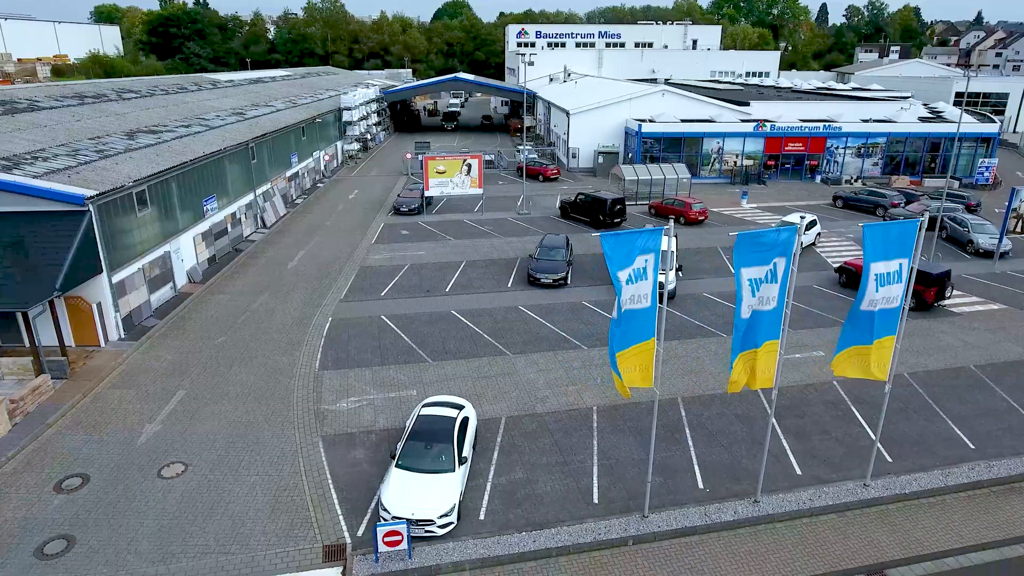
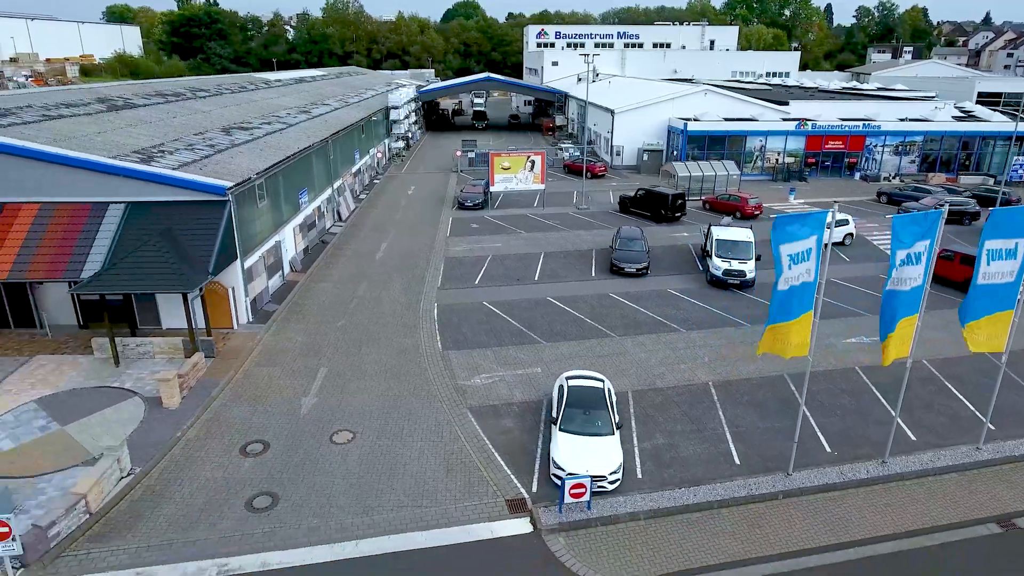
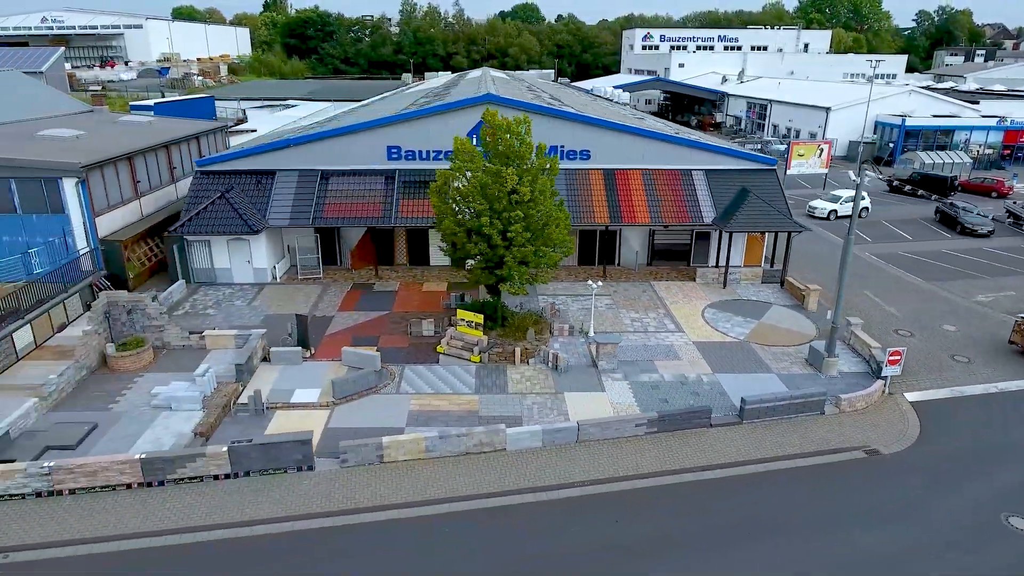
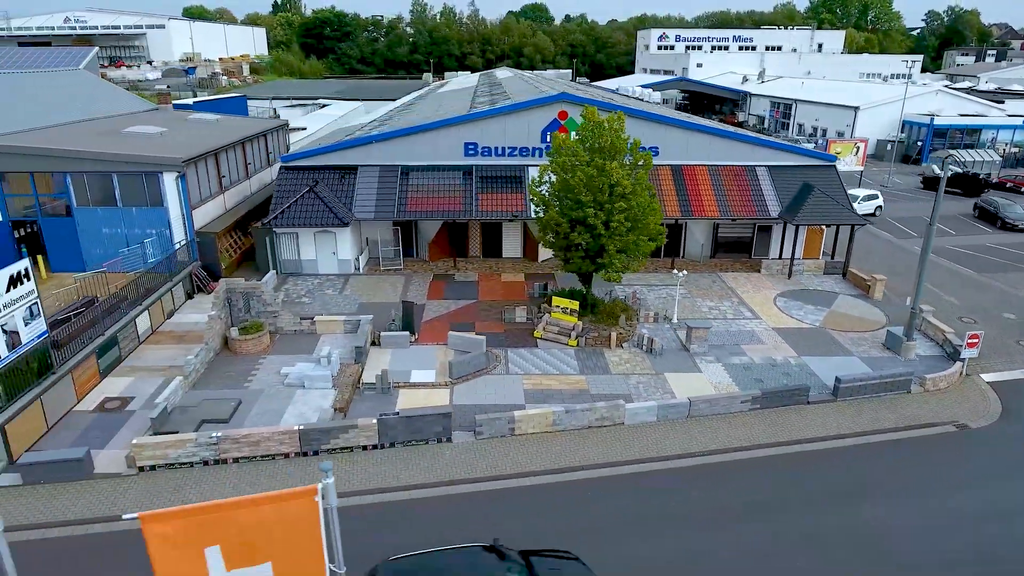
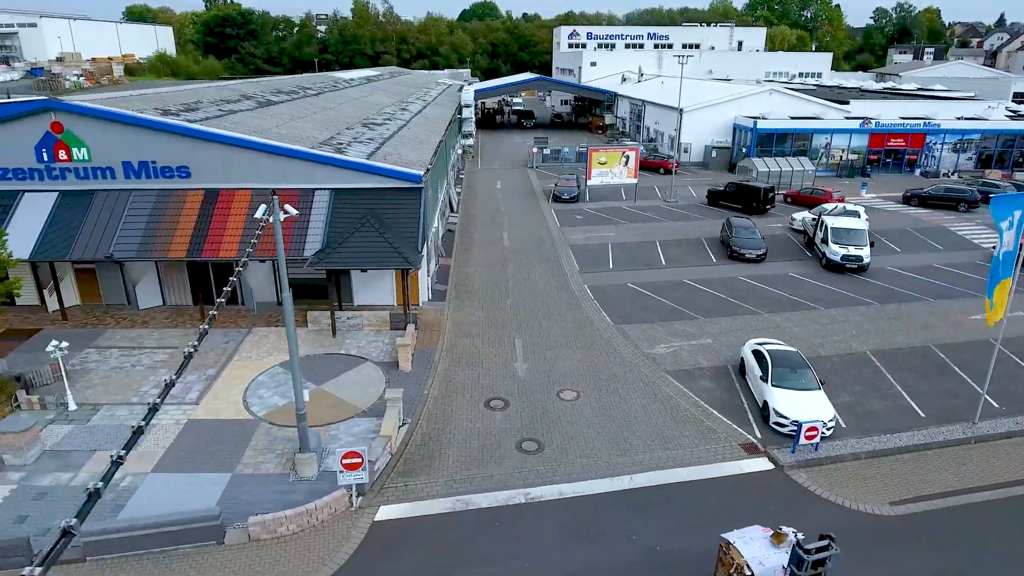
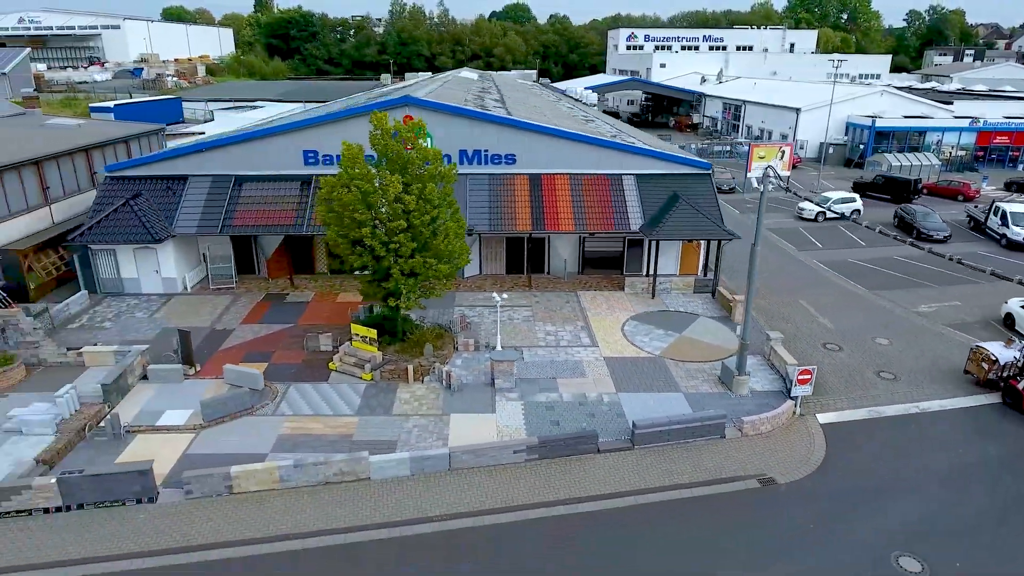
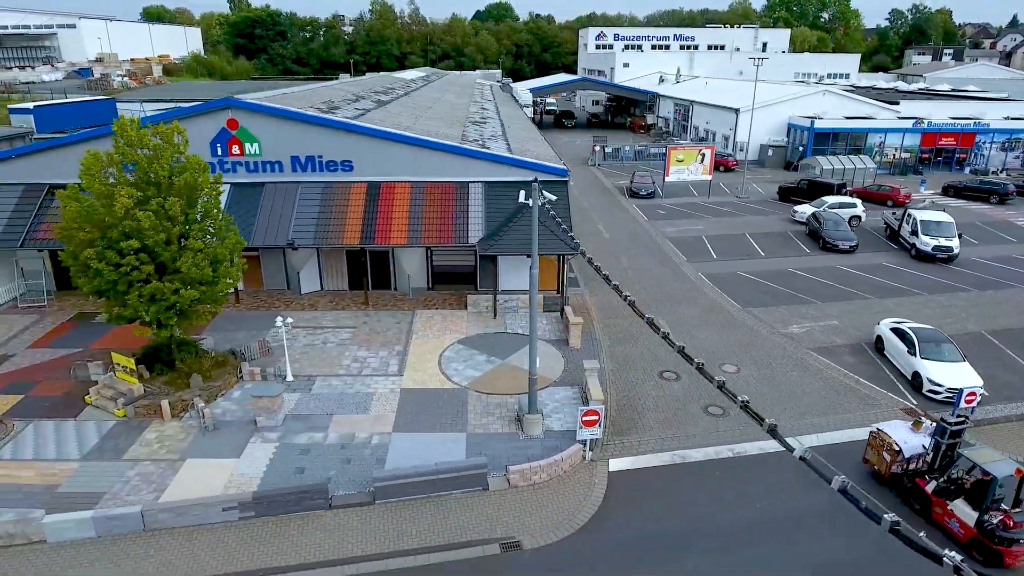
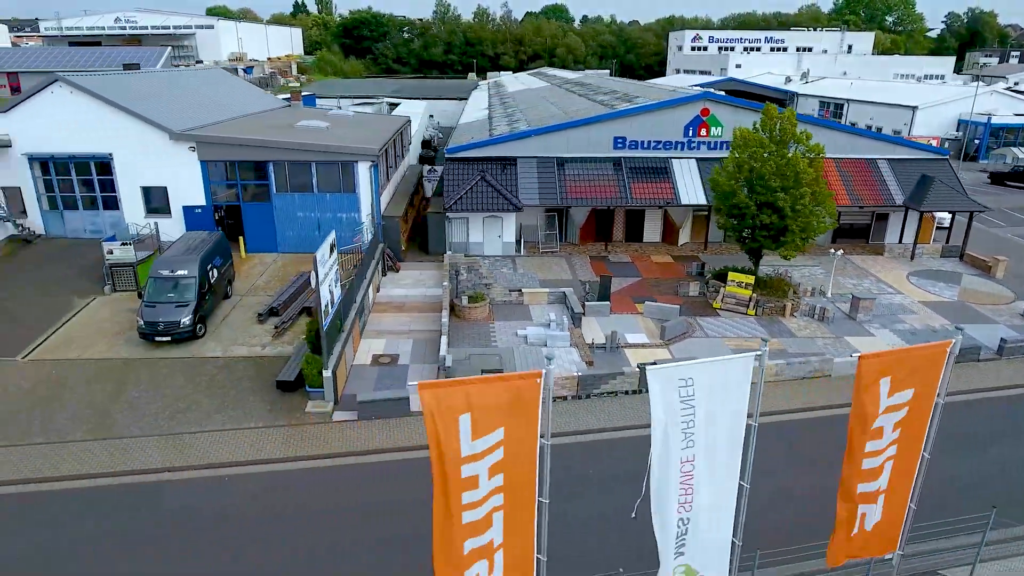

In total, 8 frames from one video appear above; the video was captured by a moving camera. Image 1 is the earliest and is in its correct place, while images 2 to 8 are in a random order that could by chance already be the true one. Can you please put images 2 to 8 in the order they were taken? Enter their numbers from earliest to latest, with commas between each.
2, 5, 7, 6, 3, 4, 8
